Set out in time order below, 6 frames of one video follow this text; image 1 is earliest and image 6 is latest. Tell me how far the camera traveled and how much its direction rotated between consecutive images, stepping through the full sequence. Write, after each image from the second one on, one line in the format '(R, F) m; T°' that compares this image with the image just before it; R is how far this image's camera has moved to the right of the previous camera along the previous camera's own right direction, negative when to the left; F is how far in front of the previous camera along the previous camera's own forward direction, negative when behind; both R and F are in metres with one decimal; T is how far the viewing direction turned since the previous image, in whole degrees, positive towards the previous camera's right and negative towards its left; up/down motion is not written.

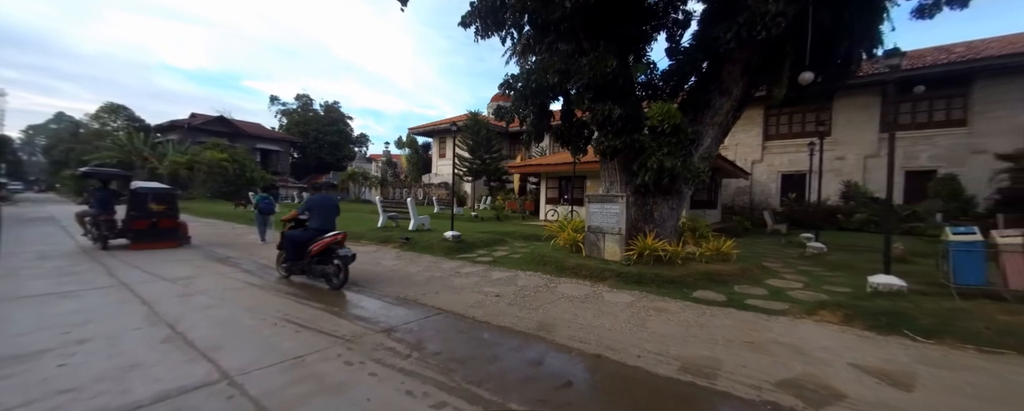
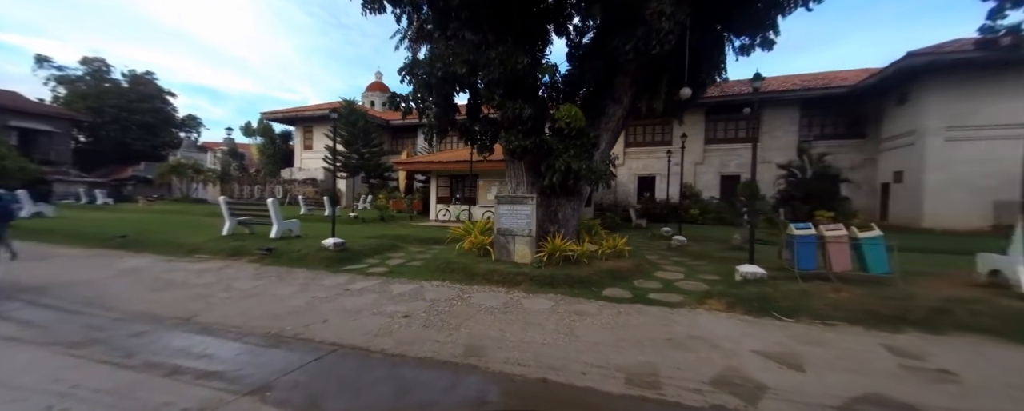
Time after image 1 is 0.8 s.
(-0.2, +0.6) m; +20°
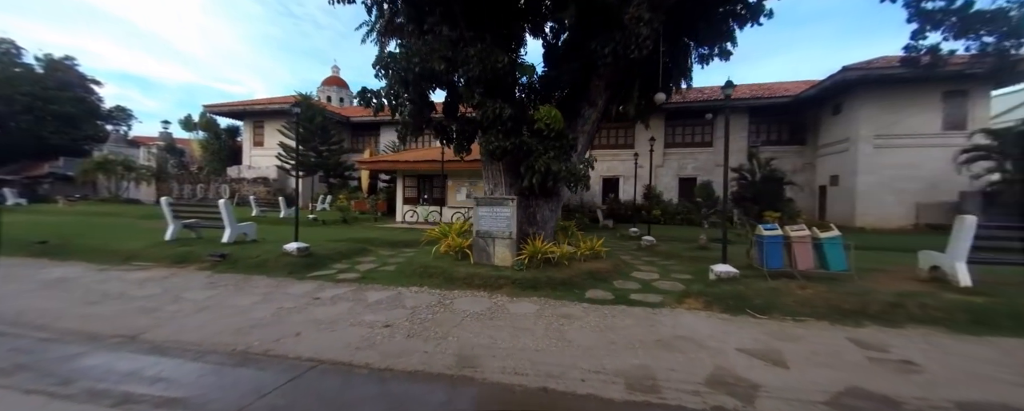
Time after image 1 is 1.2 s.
(-0.3, +0.1) m; +6°
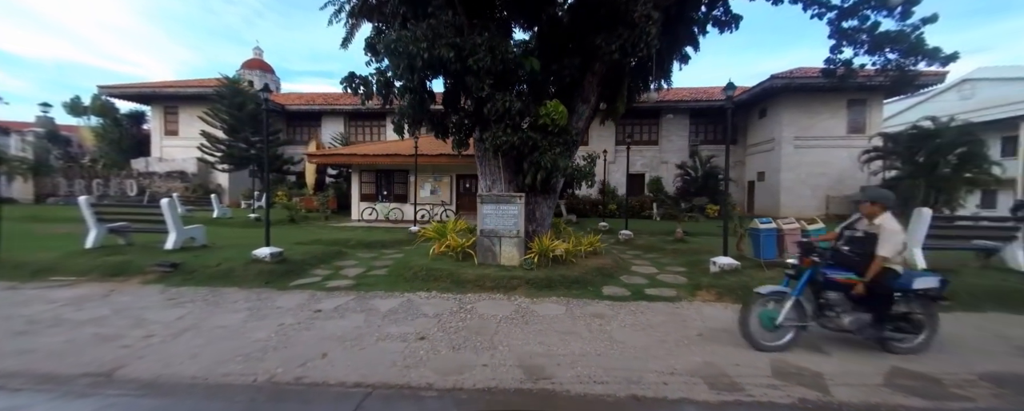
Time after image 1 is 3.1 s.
(-1.0, +0.3) m; +9°
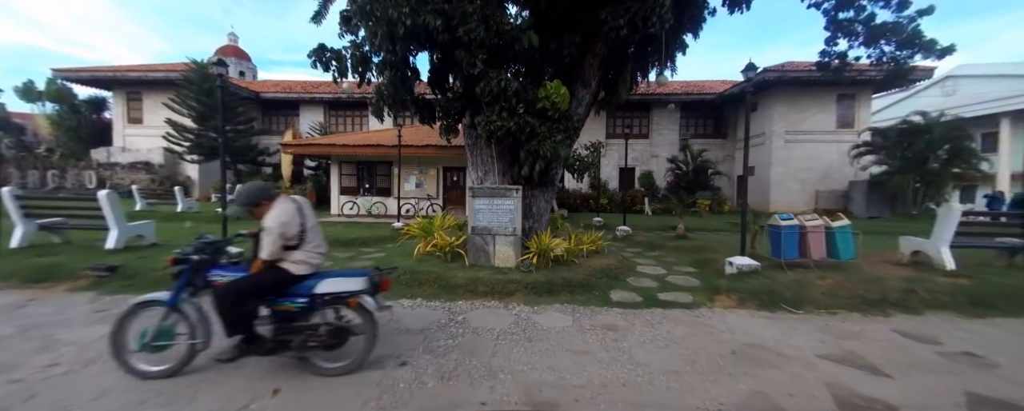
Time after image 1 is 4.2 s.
(-0.1, +0.7) m; +2°
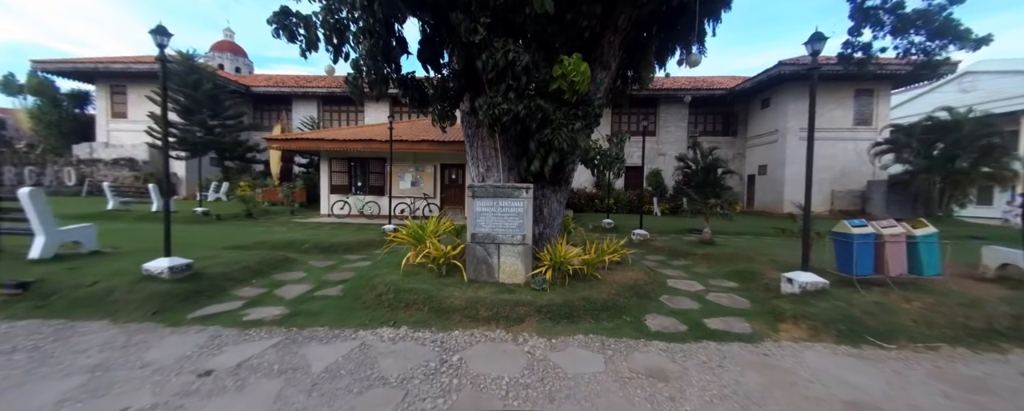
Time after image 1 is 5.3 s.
(-0.1, +1.0) m; 0°
